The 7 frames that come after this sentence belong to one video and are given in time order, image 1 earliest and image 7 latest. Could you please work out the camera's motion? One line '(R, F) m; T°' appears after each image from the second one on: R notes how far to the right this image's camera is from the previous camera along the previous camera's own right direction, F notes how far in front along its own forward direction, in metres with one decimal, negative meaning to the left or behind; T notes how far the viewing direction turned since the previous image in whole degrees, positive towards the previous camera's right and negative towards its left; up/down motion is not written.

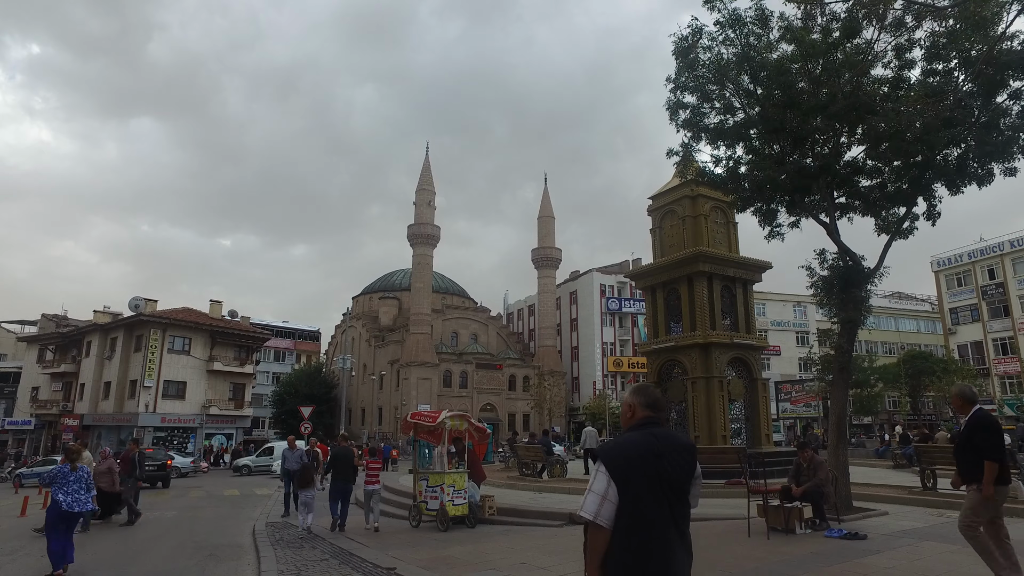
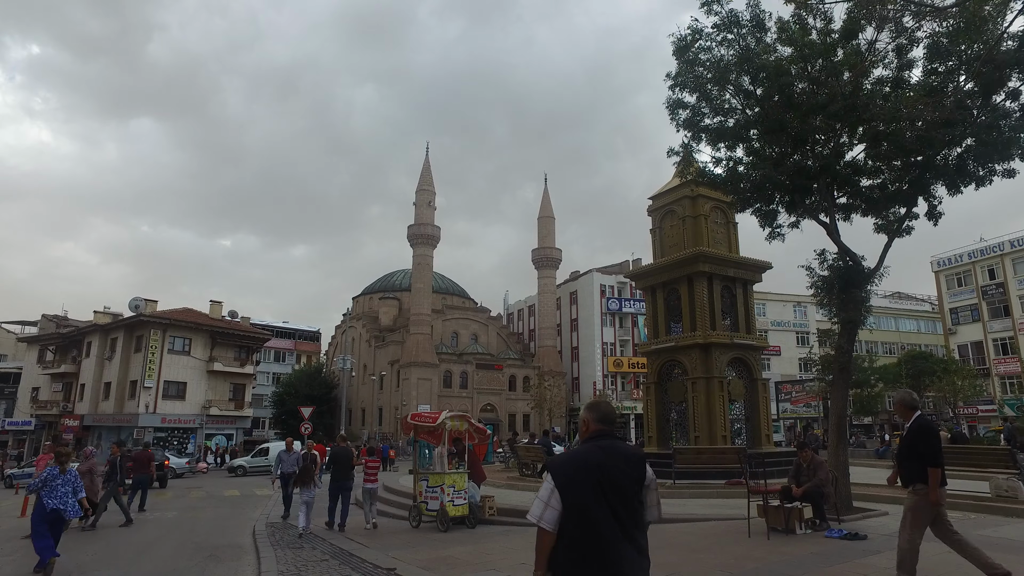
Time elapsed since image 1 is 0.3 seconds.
(0.0, 0.0) m; 0°
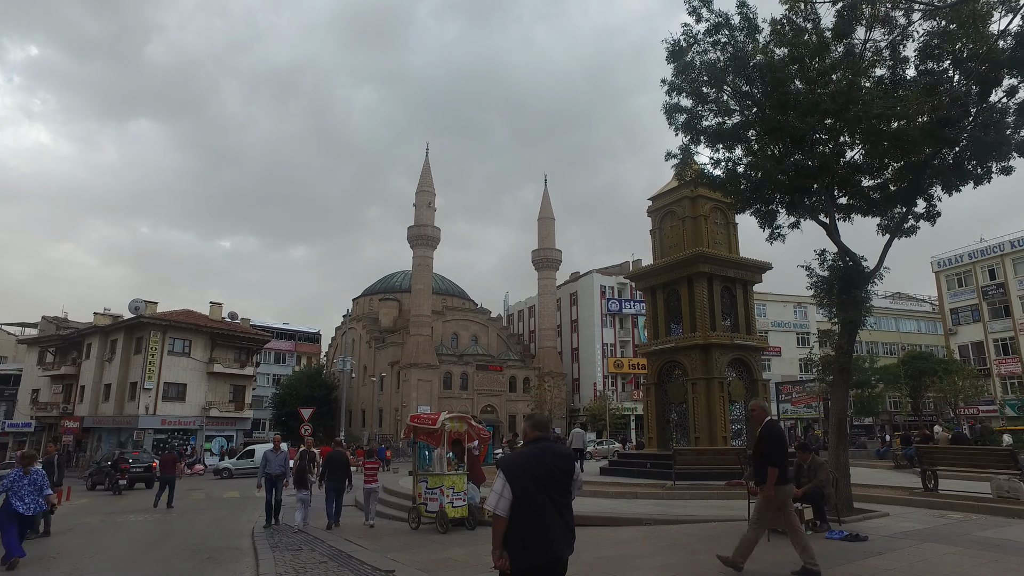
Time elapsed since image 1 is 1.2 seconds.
(0.0, 0.0) m; 0°
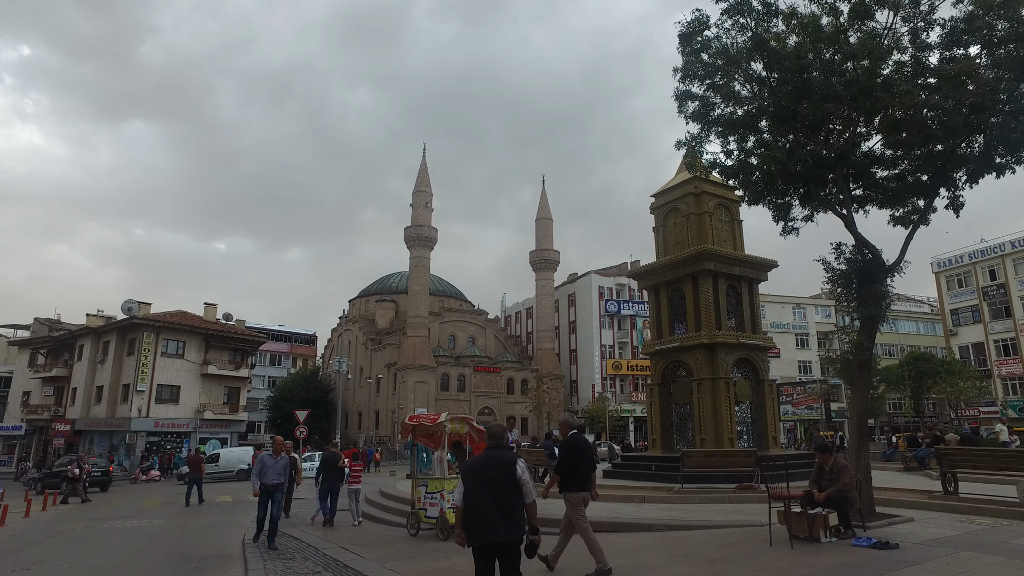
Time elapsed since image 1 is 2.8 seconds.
(-0.1, +0.5) m; 0°
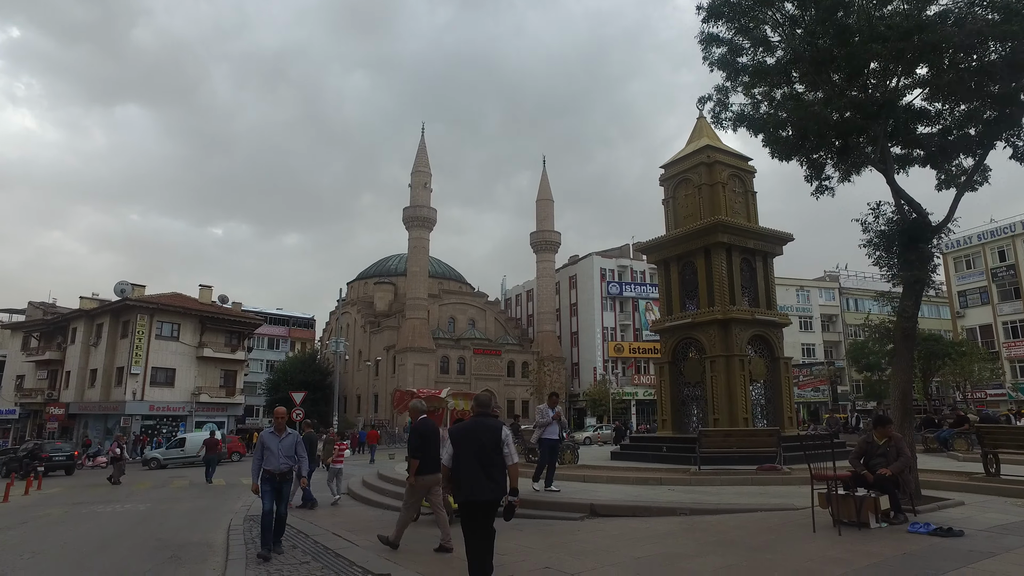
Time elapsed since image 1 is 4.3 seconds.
(-0.1, +0.9) m; 0°
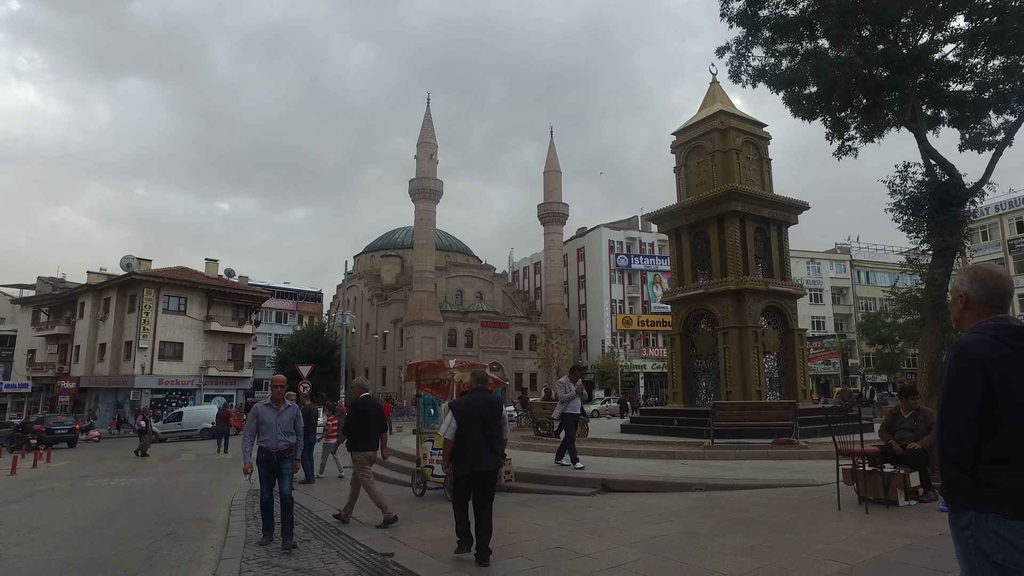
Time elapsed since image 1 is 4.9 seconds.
(0.0, +0.4) m; -1°
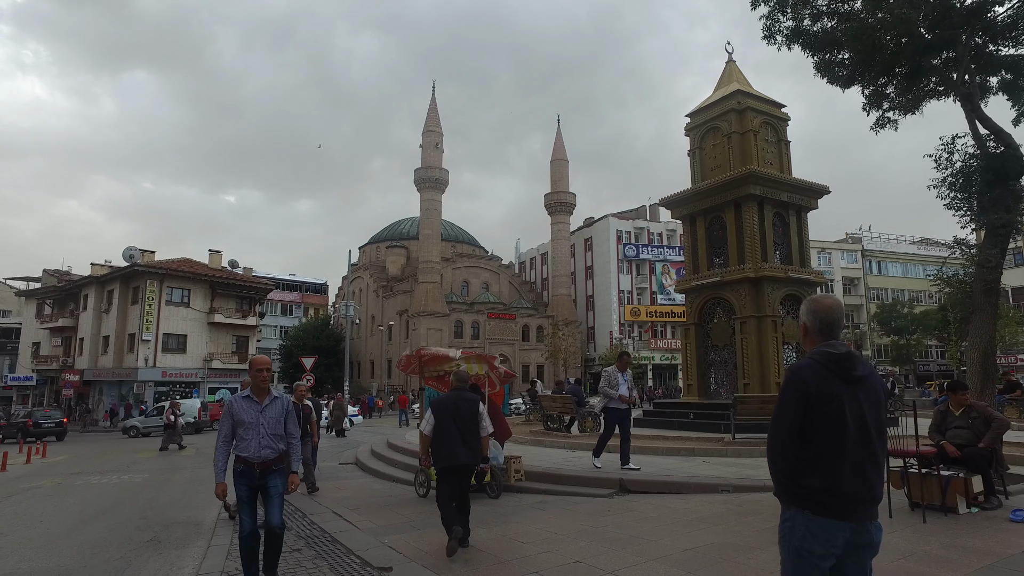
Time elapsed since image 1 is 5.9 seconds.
(0.0, +0.7) m; -1°
